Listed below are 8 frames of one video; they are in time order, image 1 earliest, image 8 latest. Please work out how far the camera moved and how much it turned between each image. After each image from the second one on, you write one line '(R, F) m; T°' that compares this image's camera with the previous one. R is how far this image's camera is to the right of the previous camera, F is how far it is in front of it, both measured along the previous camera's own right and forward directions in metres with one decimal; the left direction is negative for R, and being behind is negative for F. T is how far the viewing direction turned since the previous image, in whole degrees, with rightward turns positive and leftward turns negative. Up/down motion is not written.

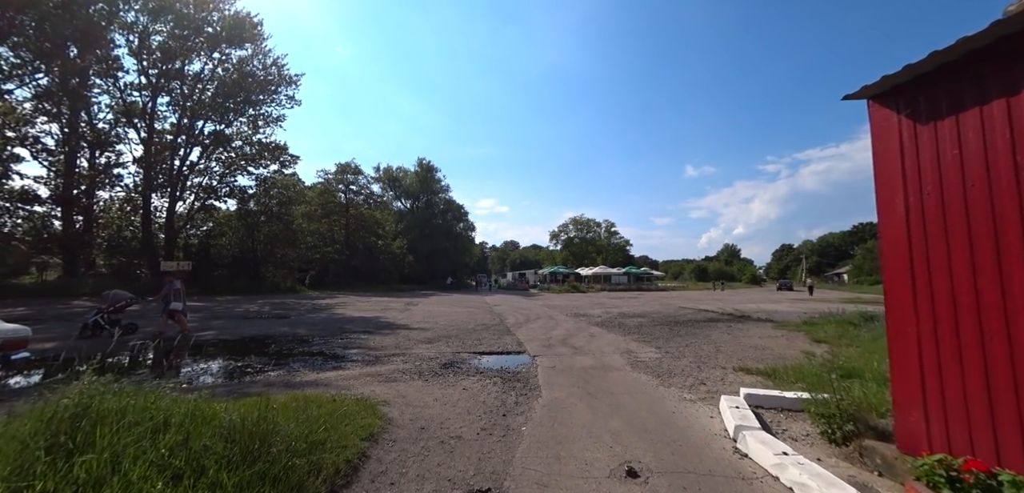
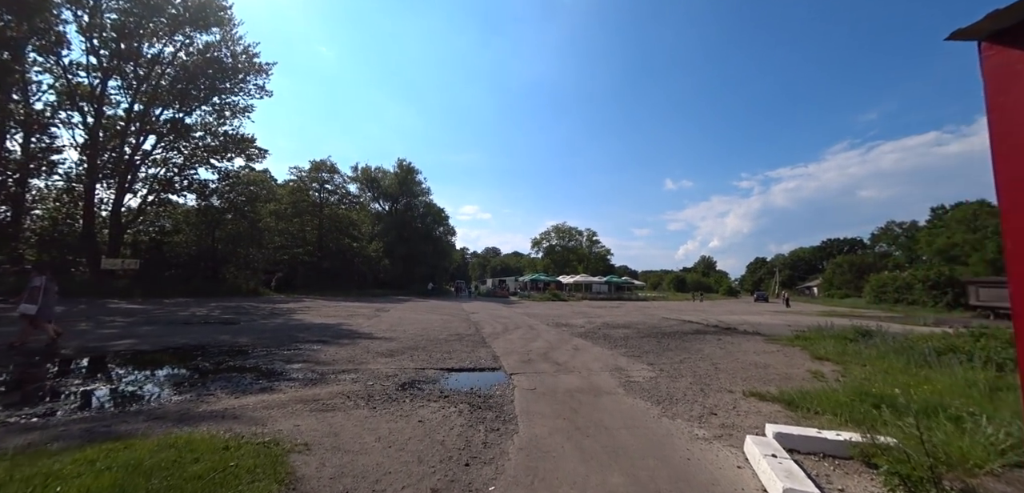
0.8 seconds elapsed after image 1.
(+0.1, +1.2) m; +3°
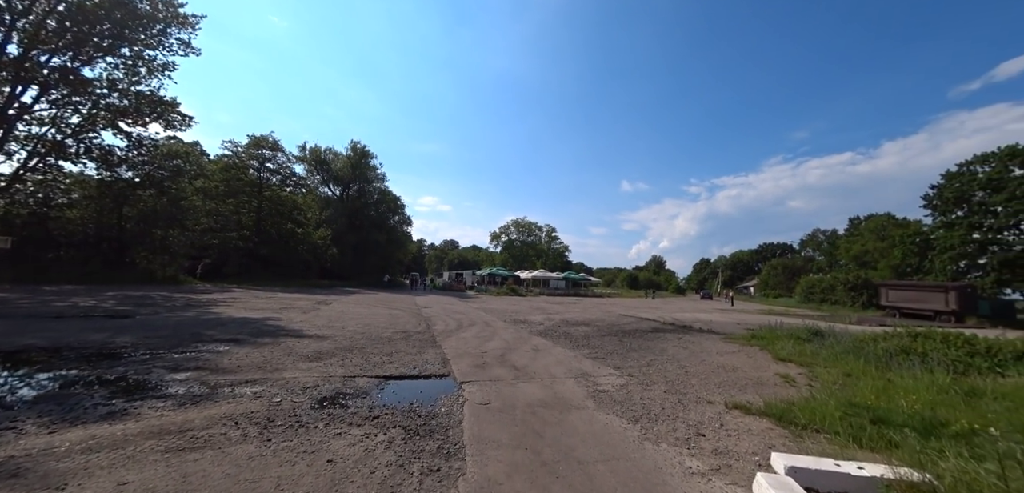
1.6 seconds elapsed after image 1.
(+0.1, +1.2) m; +7°
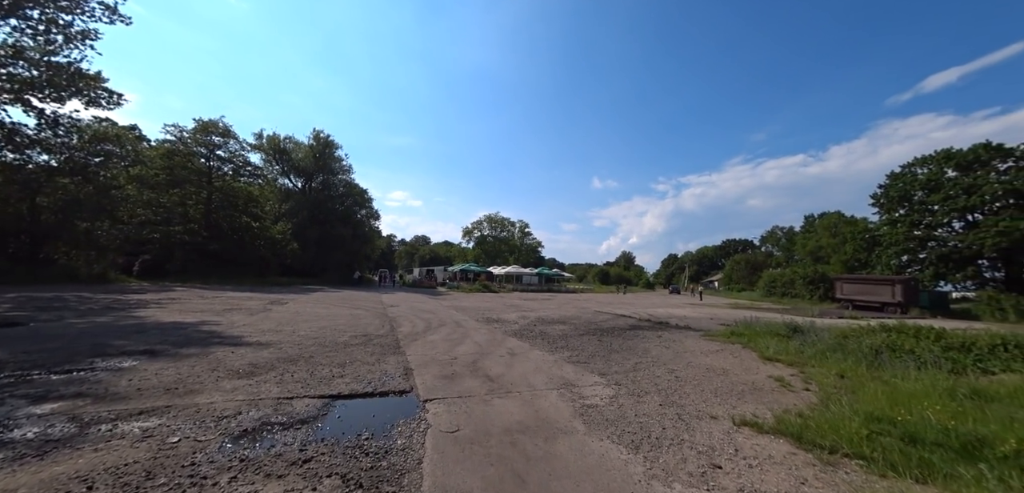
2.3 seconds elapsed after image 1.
(0.0, +1.0) m; +4°
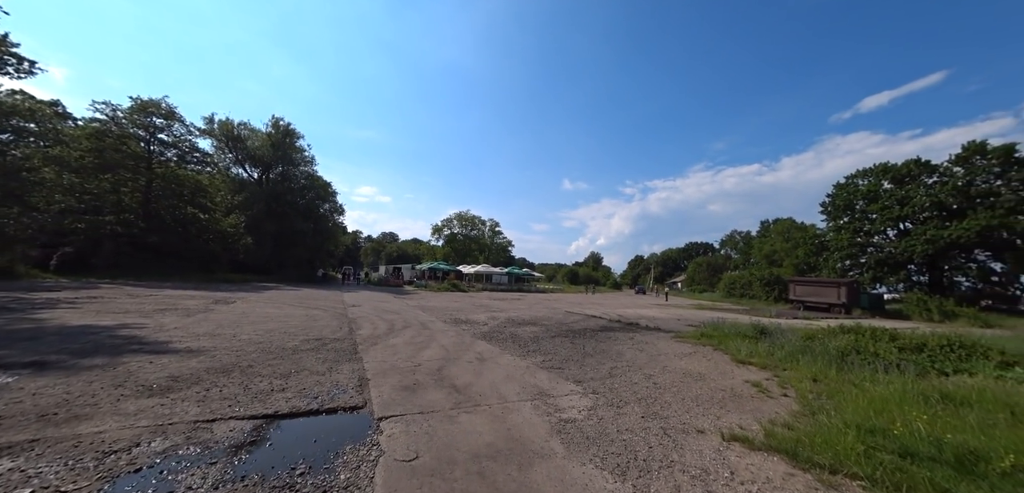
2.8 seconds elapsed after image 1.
(0.0, +0.6) m; +5°
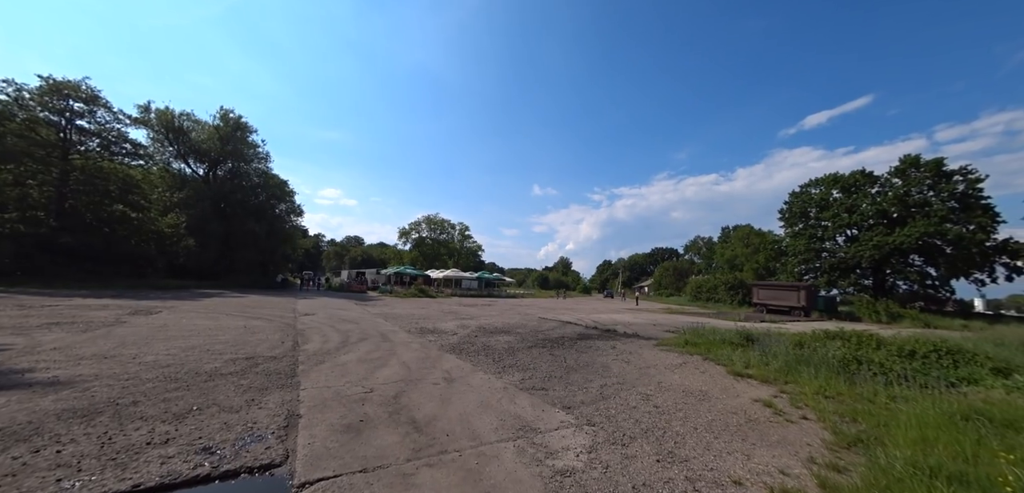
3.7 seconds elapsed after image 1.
(-0.1, +1.3) m; +5°
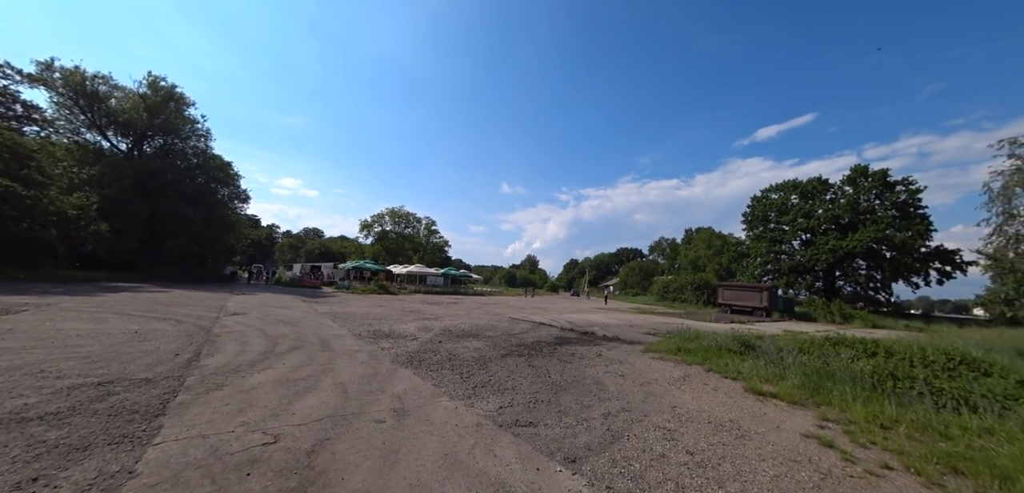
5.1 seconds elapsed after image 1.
(-0.2, +1.9) m; +5°
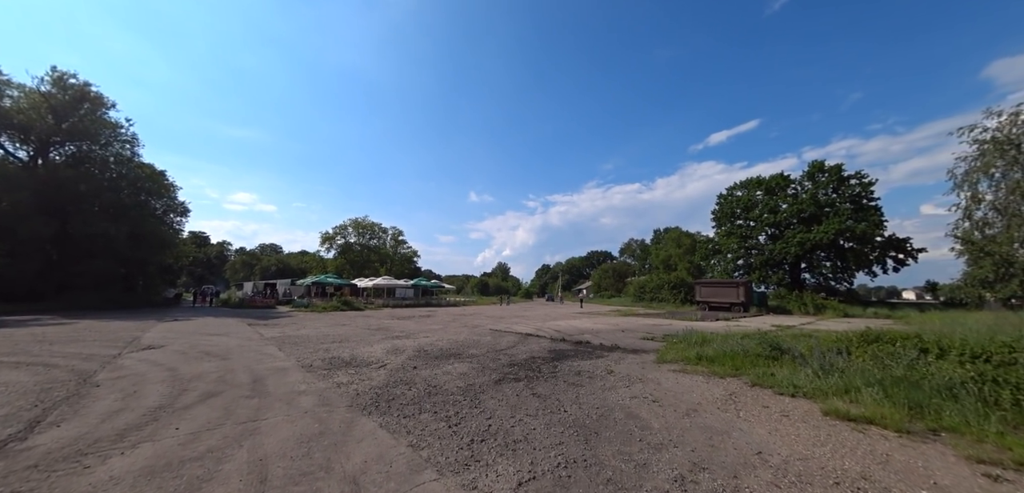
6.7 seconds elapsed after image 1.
(-0.5, +2.1) m; +5°
